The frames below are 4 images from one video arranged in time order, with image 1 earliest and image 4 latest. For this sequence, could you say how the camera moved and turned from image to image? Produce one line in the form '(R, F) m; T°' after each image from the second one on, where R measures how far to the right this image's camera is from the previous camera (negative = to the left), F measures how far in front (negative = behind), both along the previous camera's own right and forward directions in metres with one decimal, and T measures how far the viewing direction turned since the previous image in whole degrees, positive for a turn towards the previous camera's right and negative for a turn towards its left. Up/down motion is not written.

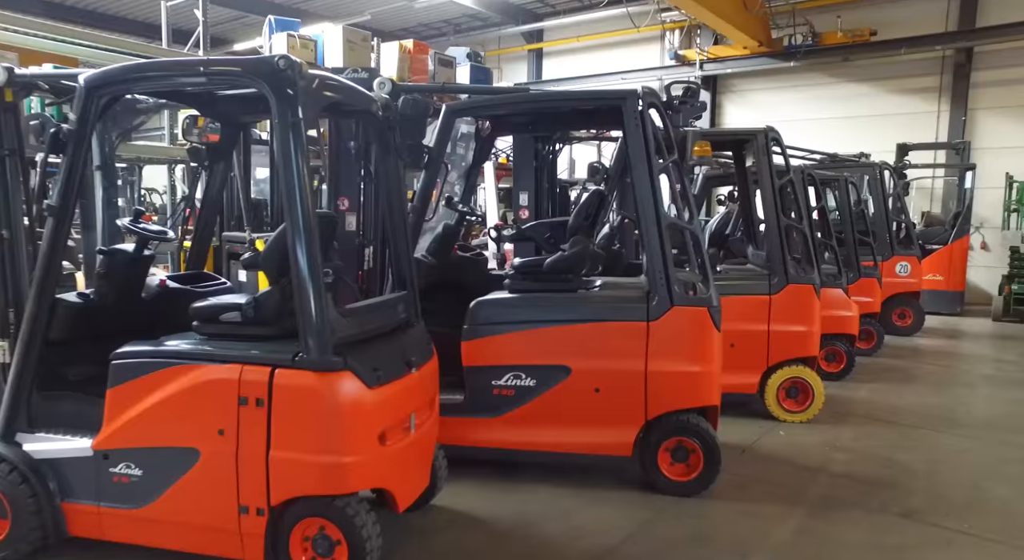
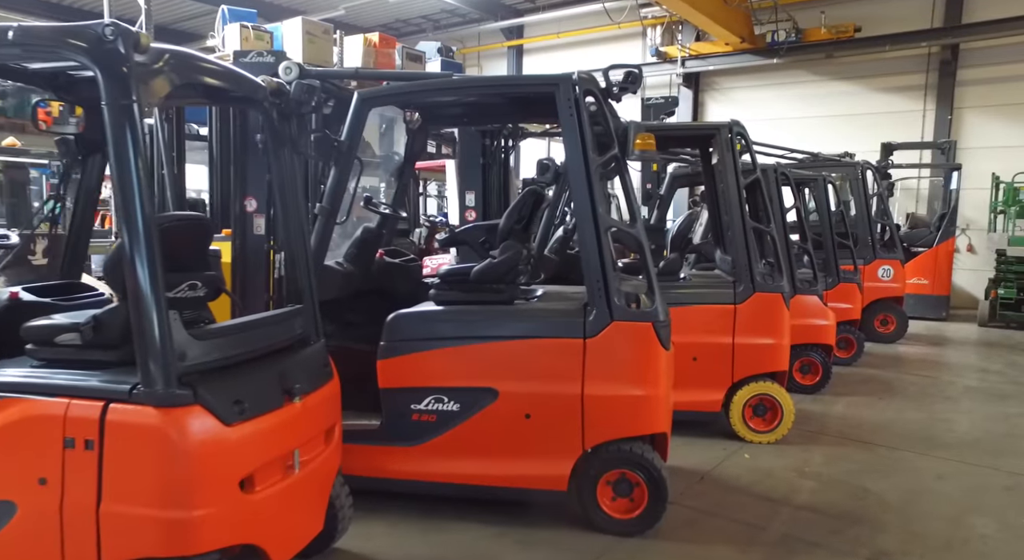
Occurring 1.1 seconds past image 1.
(+0.3, +0.5) m; +1°
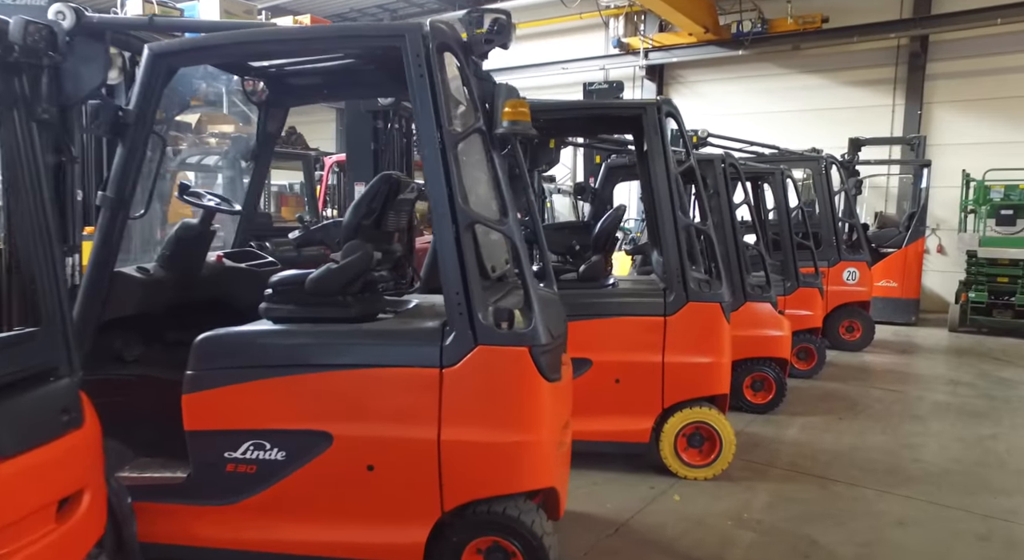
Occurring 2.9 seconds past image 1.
(+0.4, +0.8) m; +2°
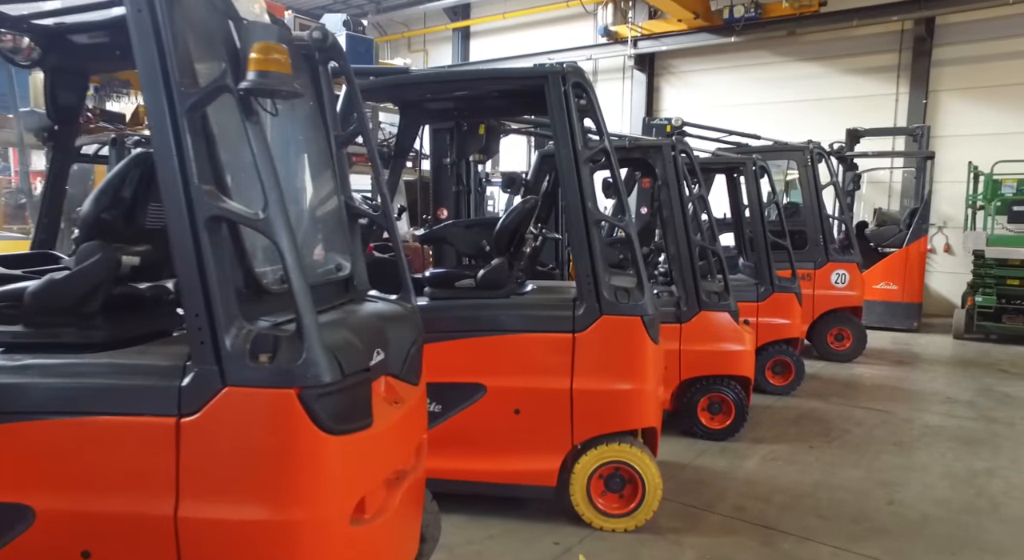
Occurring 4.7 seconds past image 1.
(+0.6, +0.8) m; -1°
